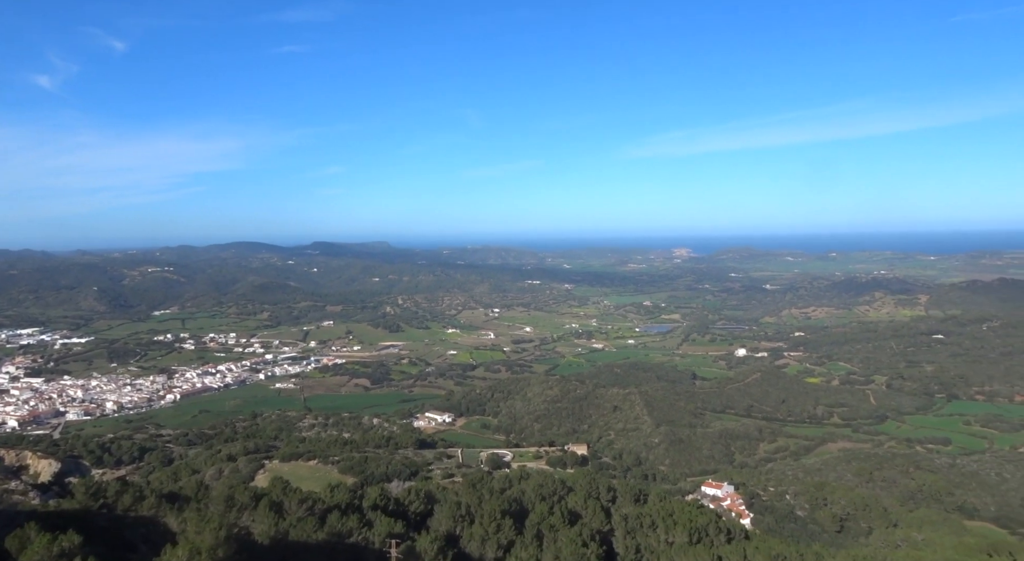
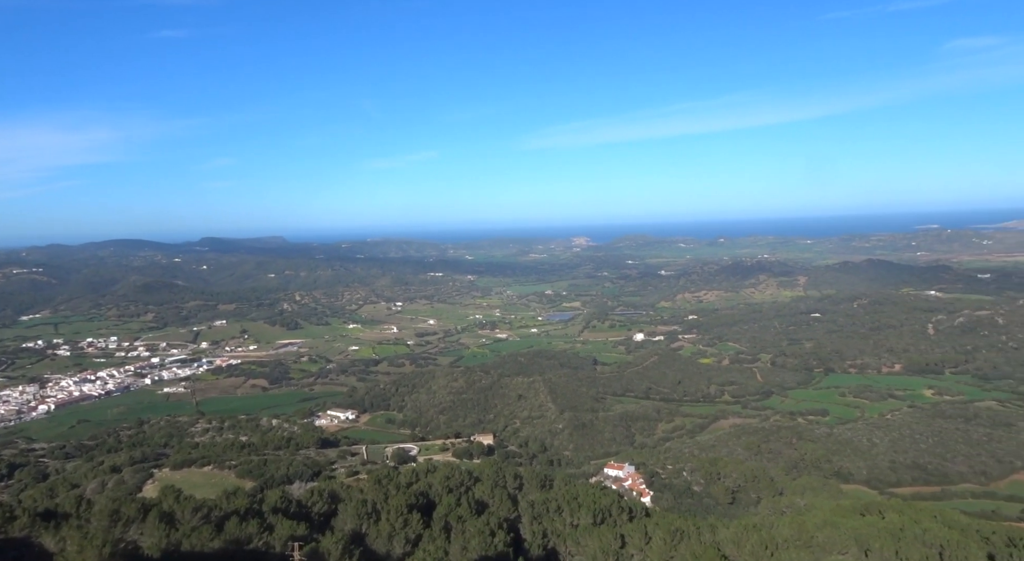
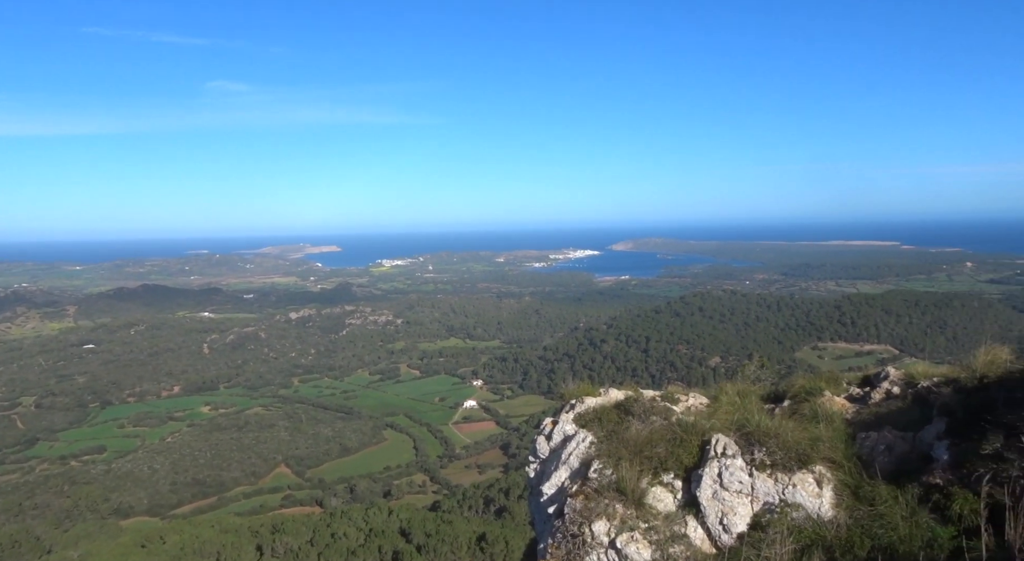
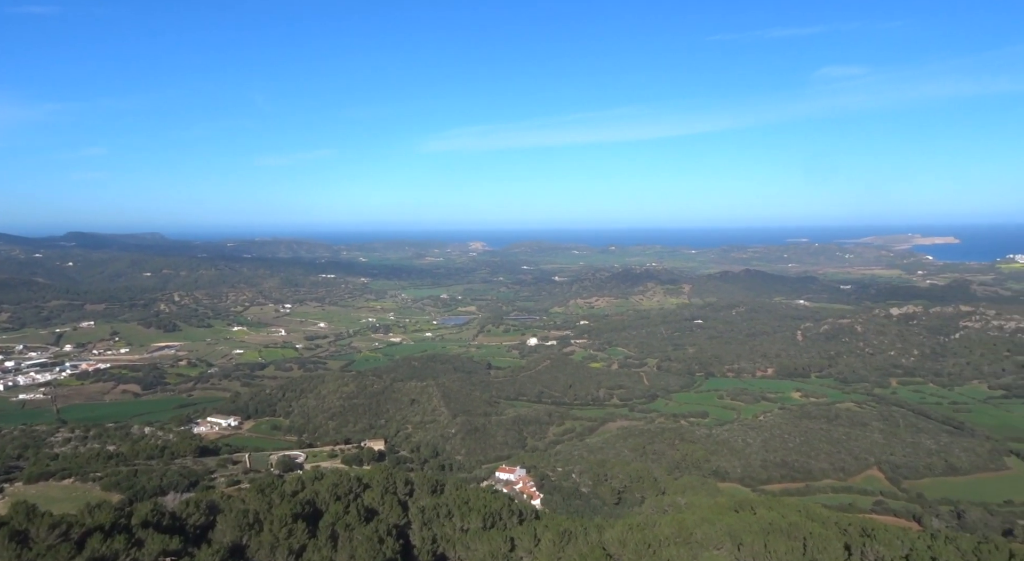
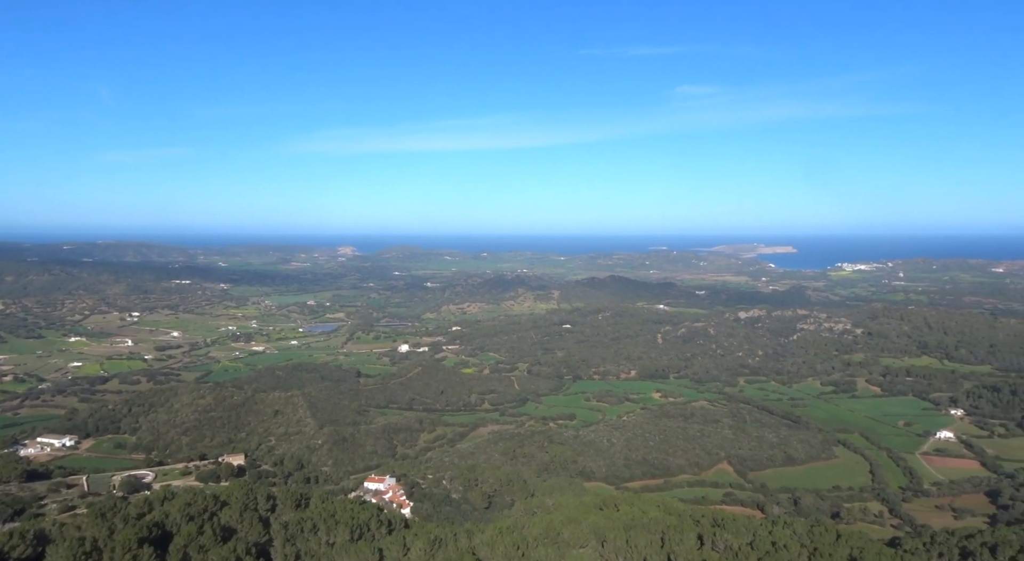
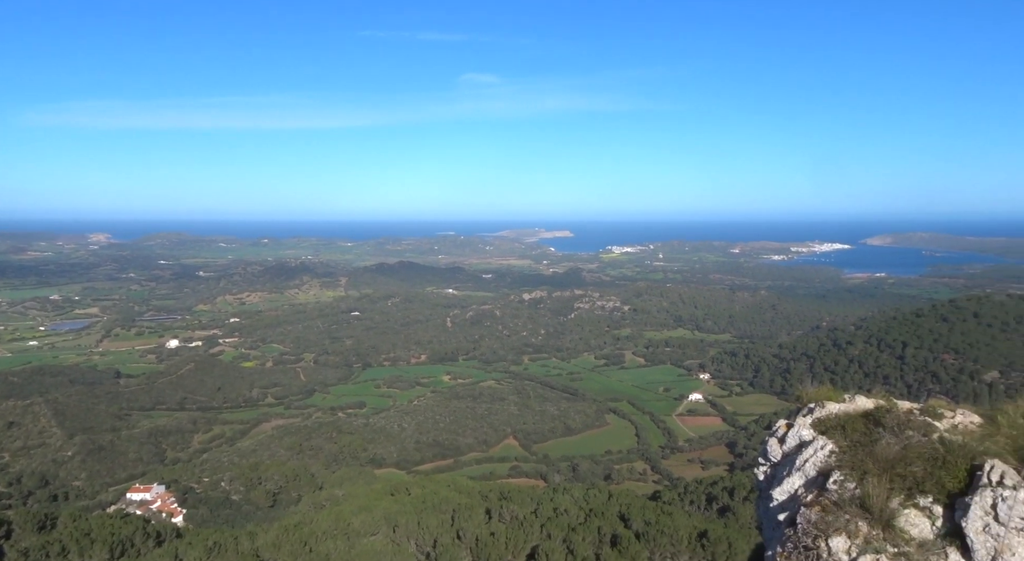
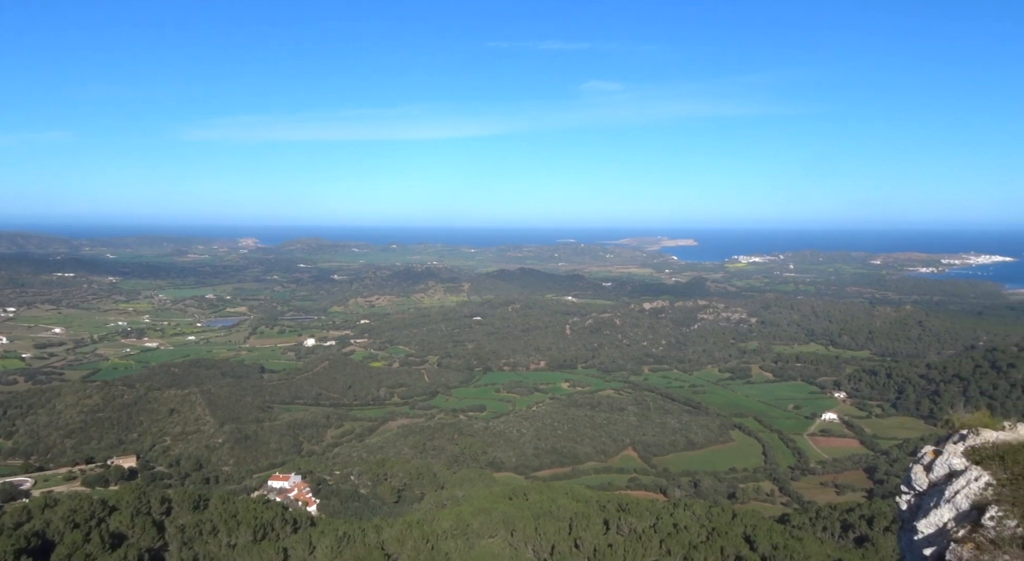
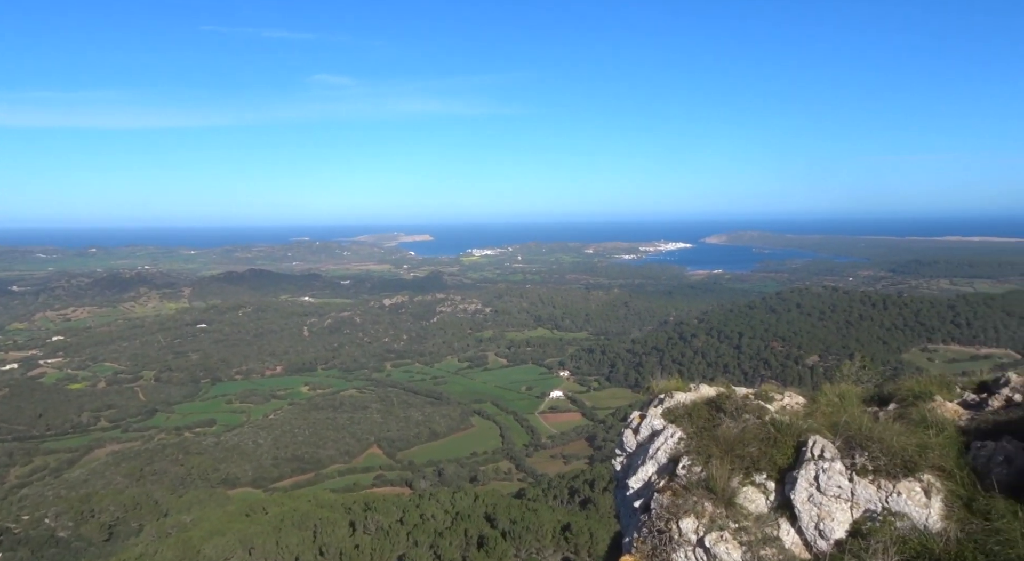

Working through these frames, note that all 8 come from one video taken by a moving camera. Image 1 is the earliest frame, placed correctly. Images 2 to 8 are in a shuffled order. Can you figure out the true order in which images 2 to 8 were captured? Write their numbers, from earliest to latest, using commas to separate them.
2, 4, 5, 7, 6, 8, 3
